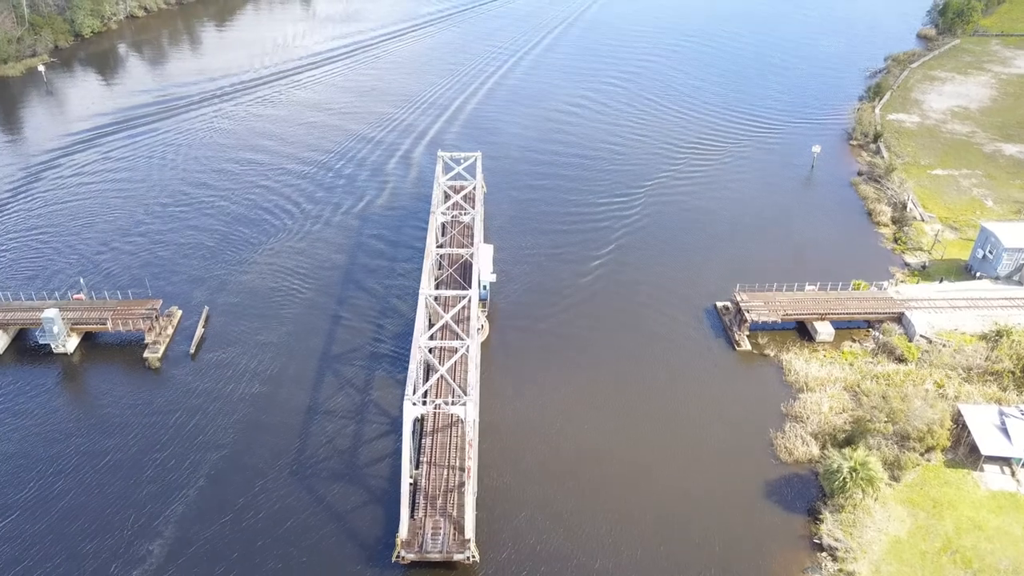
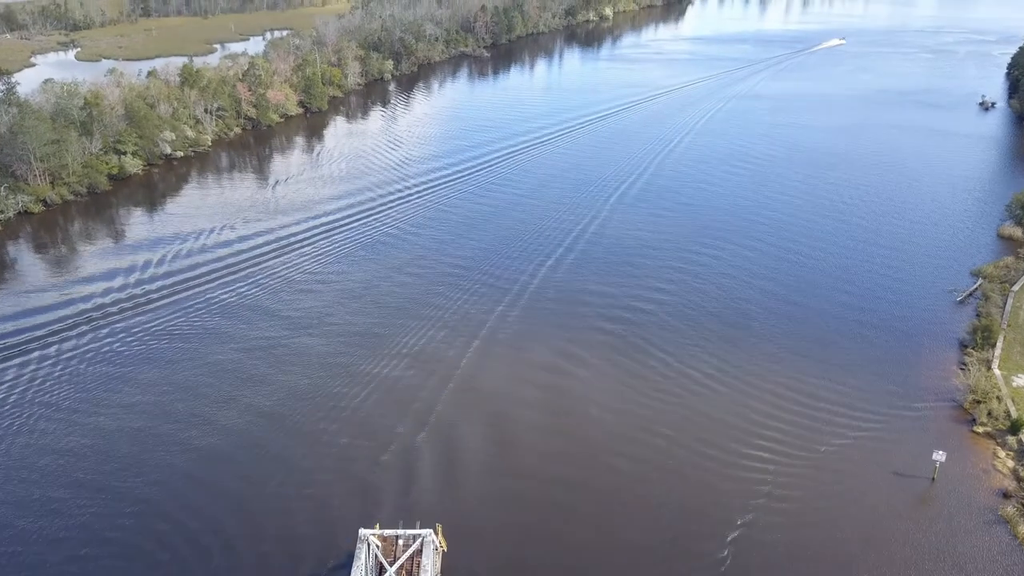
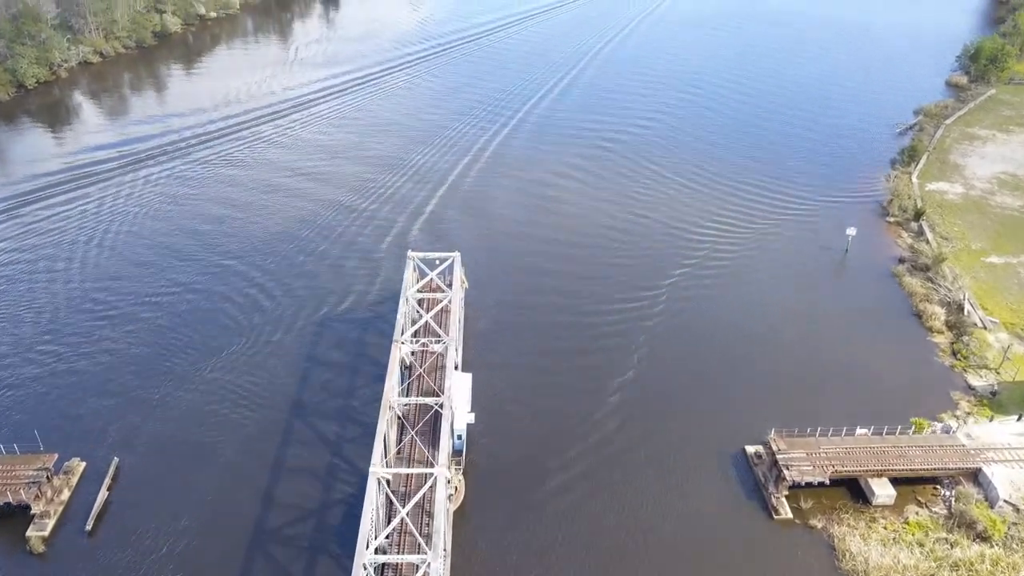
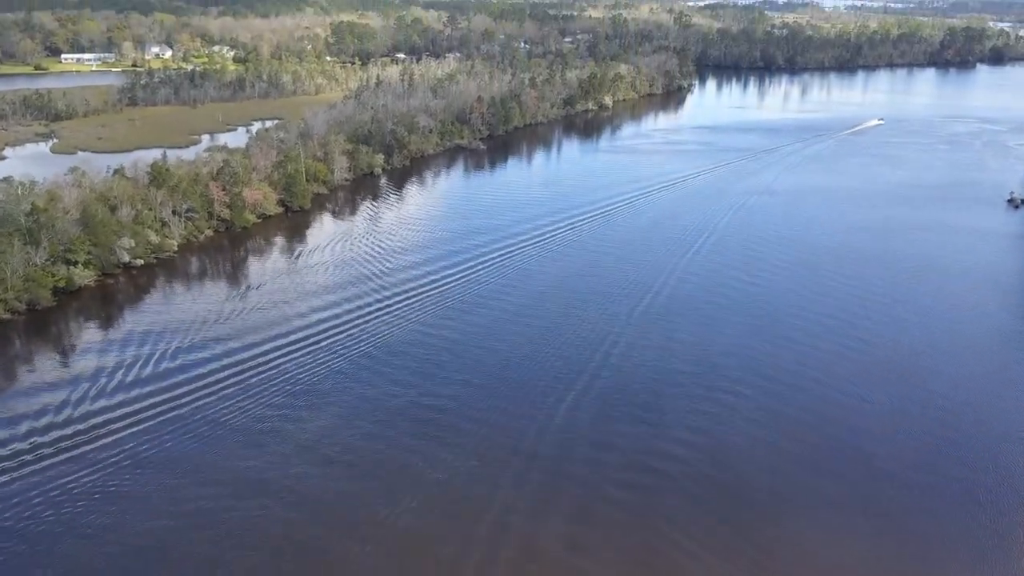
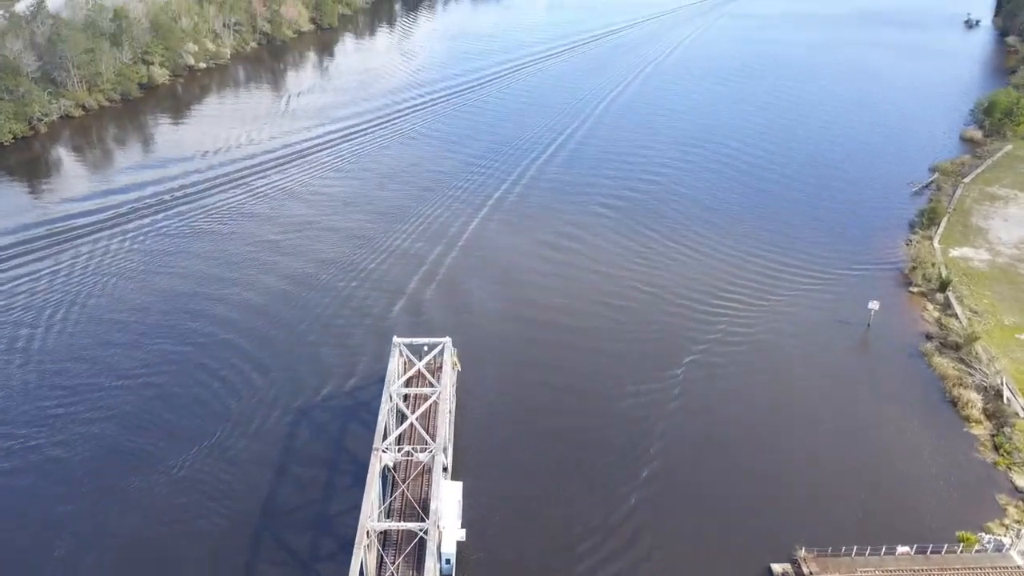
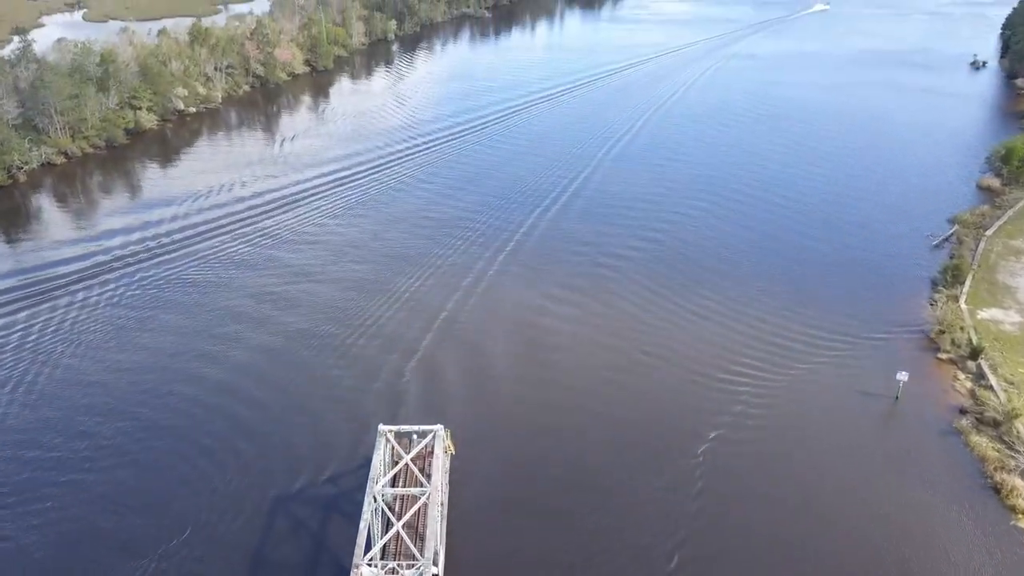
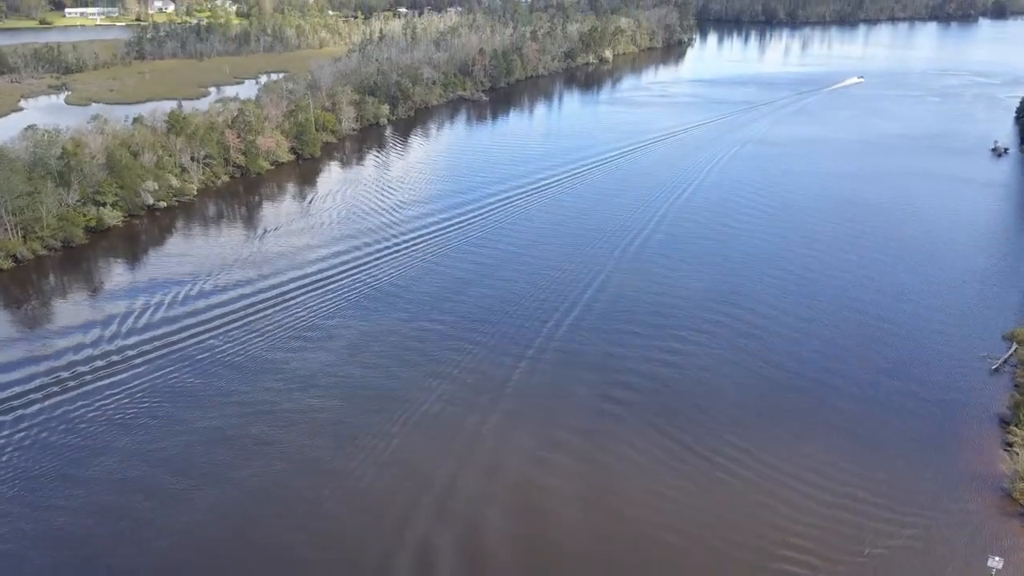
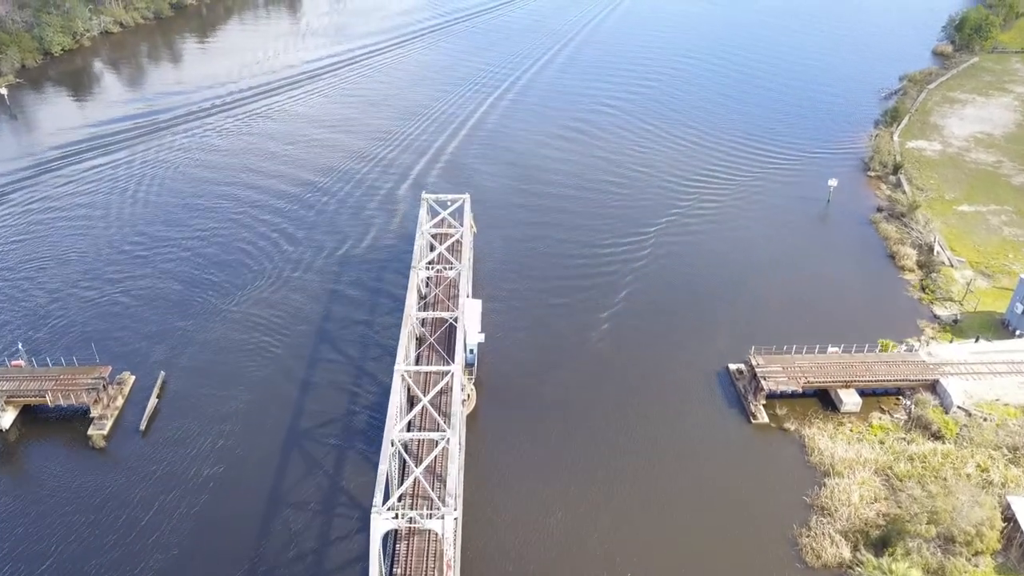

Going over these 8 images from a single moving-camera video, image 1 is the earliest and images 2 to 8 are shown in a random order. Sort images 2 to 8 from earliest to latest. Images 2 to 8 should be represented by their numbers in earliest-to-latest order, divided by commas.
8, 3, 5, 6, 2, 7, 4
